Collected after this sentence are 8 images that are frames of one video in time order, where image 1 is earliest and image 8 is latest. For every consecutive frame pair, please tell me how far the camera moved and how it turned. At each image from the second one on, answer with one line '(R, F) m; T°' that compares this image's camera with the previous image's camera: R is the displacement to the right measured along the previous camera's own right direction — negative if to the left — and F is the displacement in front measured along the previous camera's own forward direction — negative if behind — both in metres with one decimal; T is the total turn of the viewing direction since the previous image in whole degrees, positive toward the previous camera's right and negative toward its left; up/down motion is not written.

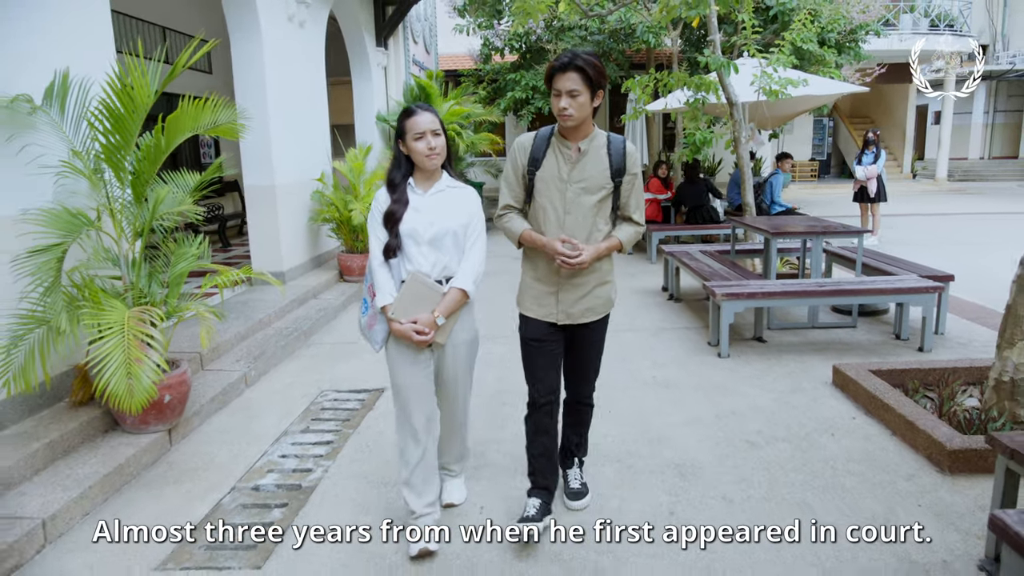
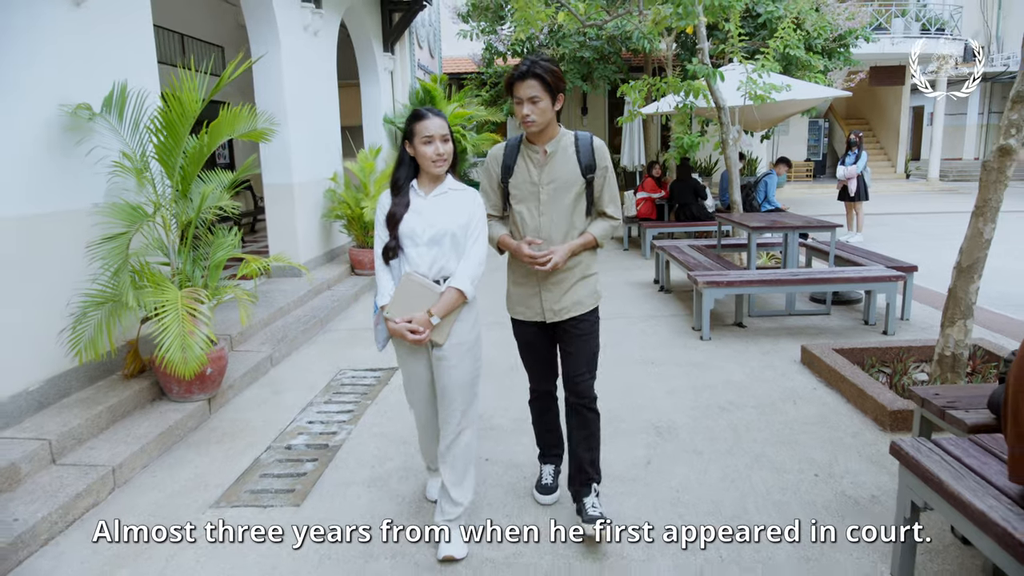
(0.0, -0.5) m; 0°
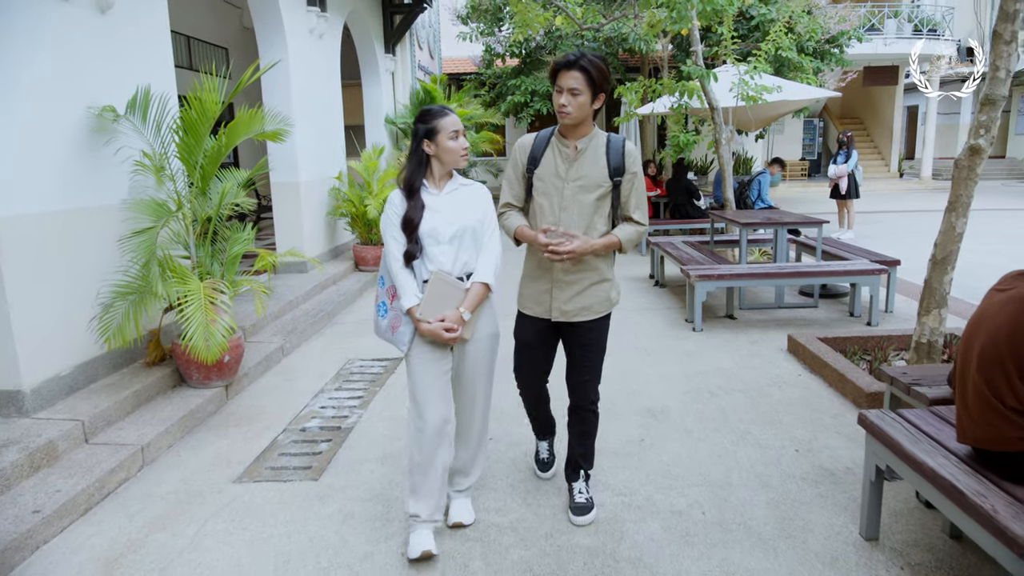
(0.0, -0.2) m; 0°
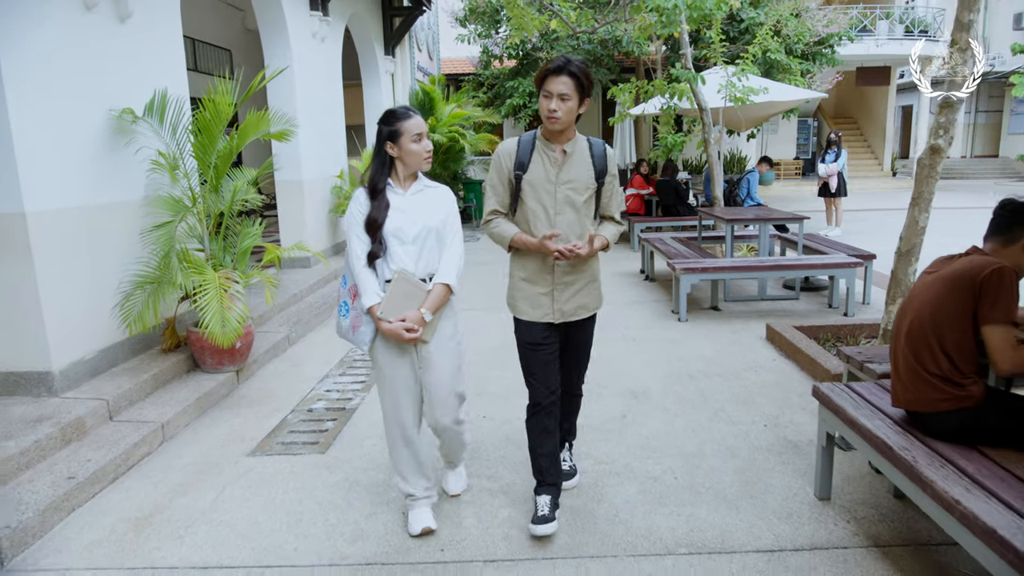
(0.0, -0.3) m; 0°
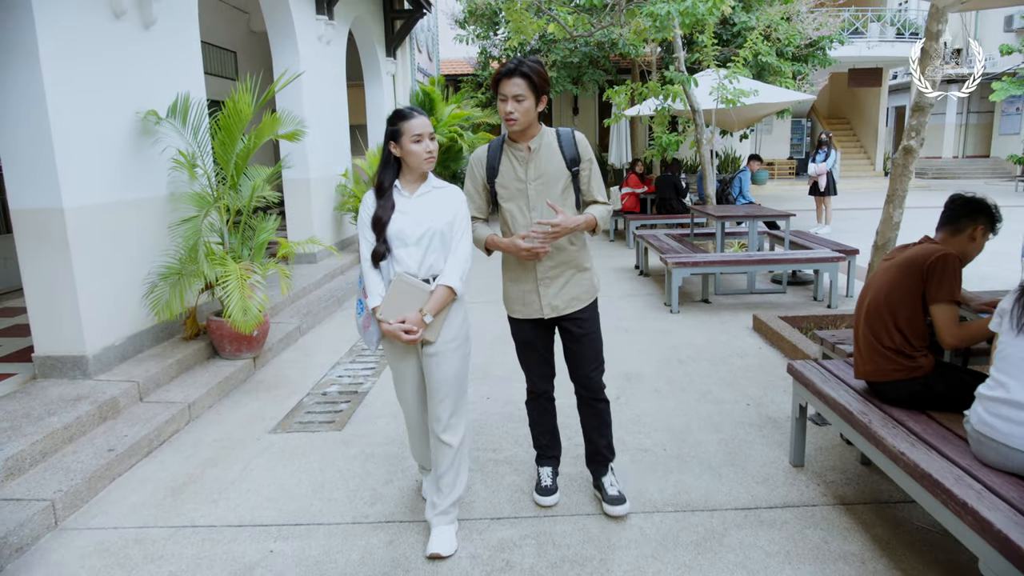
(0.0, -0.3) m; 0°
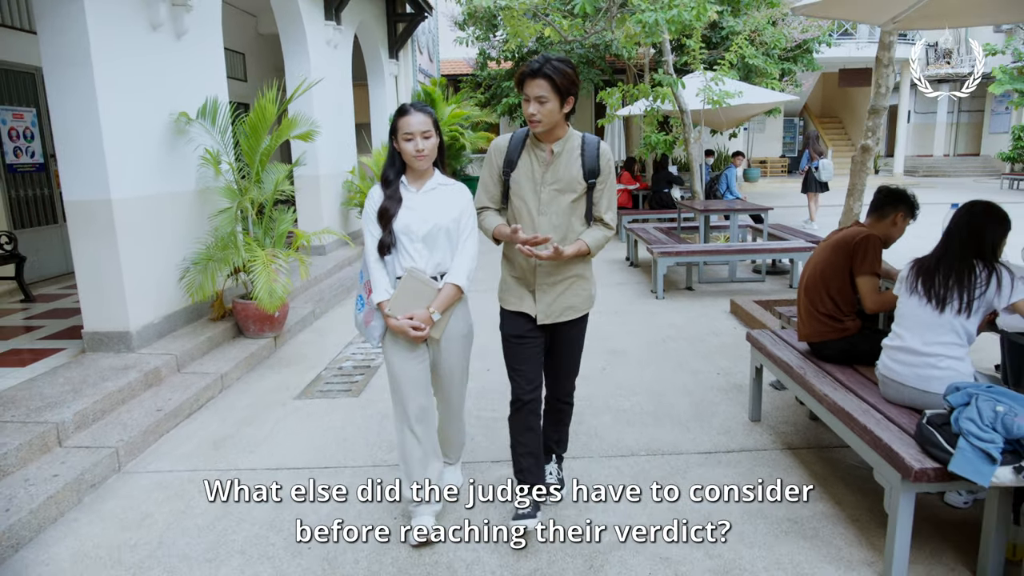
(0.0, -0.5) m; 0°
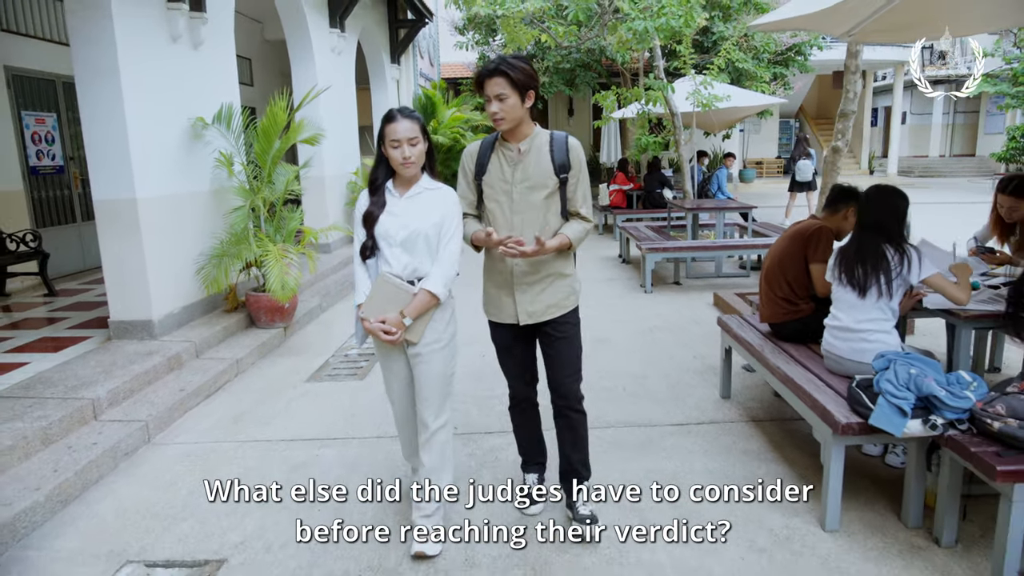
(+0.1, -0.3) m; 0°
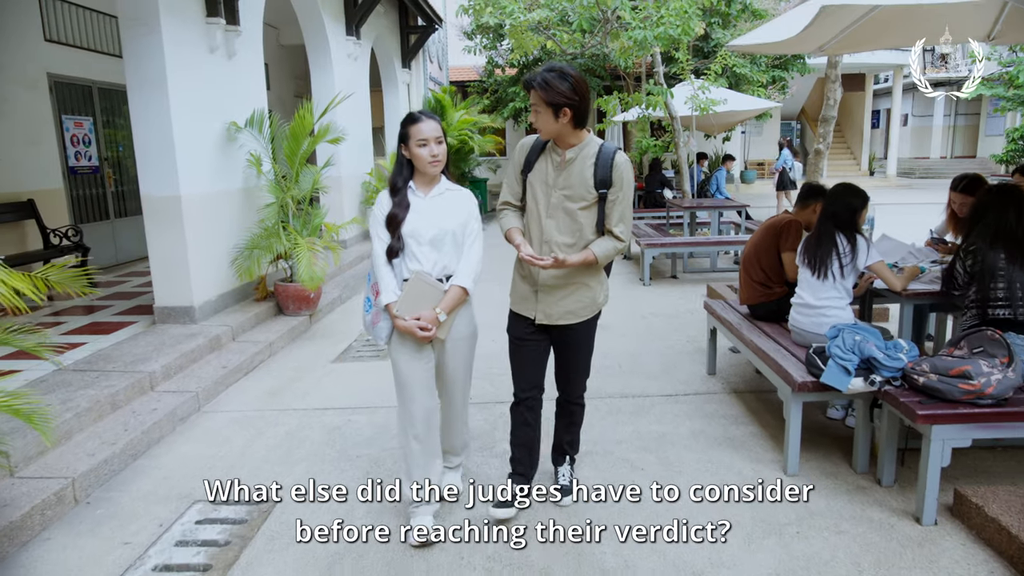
(0.0, -0.5) m; 0°
